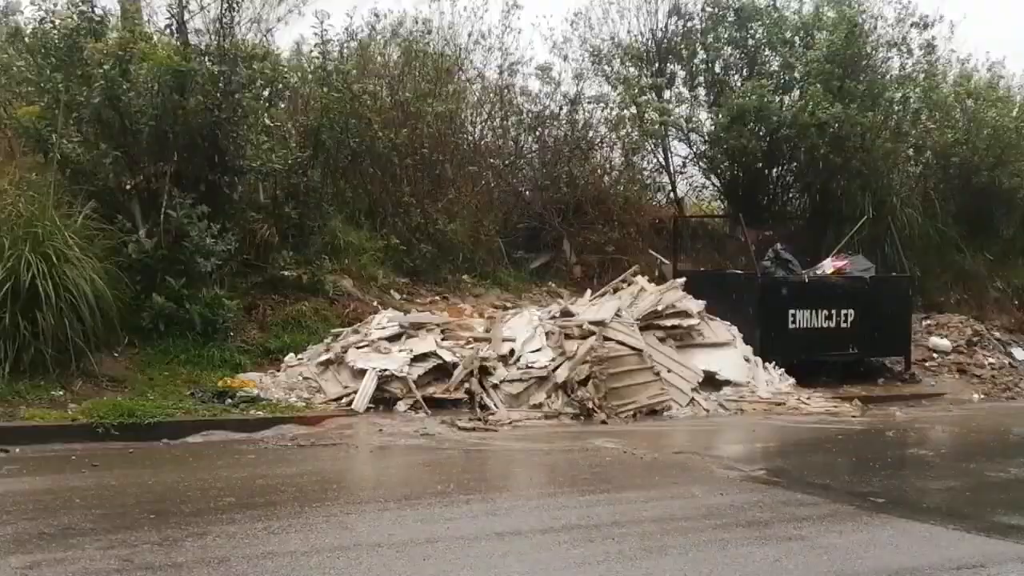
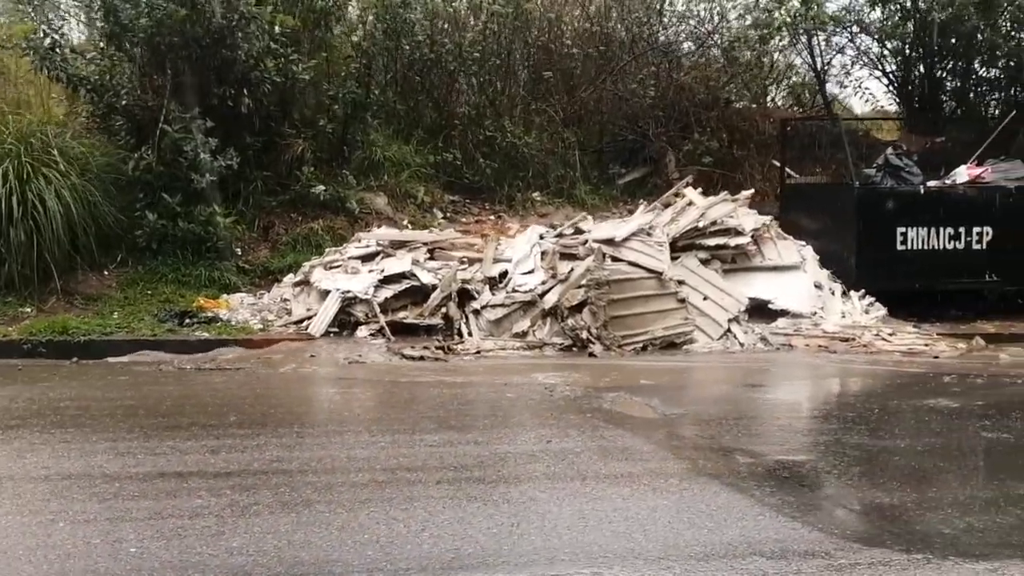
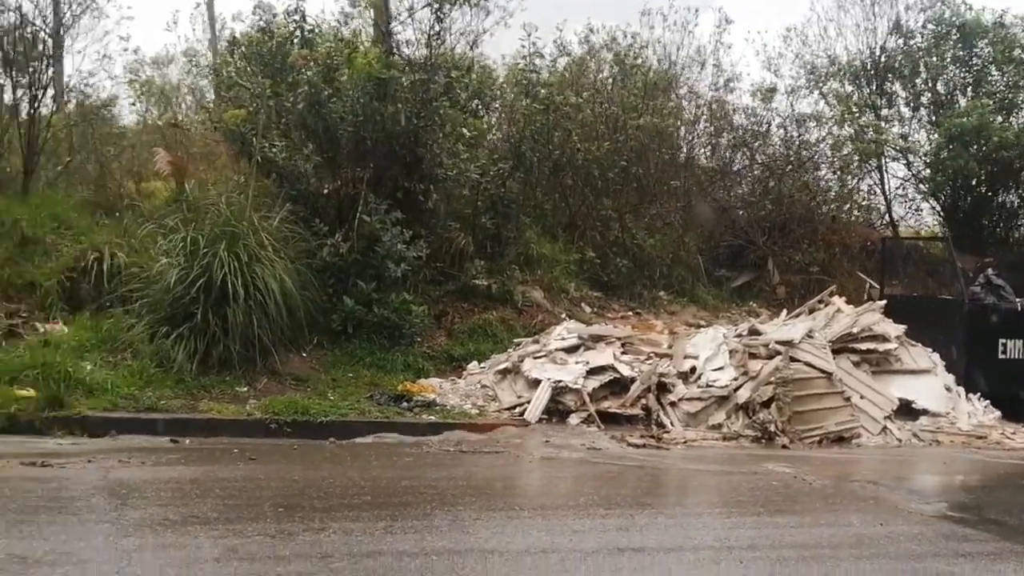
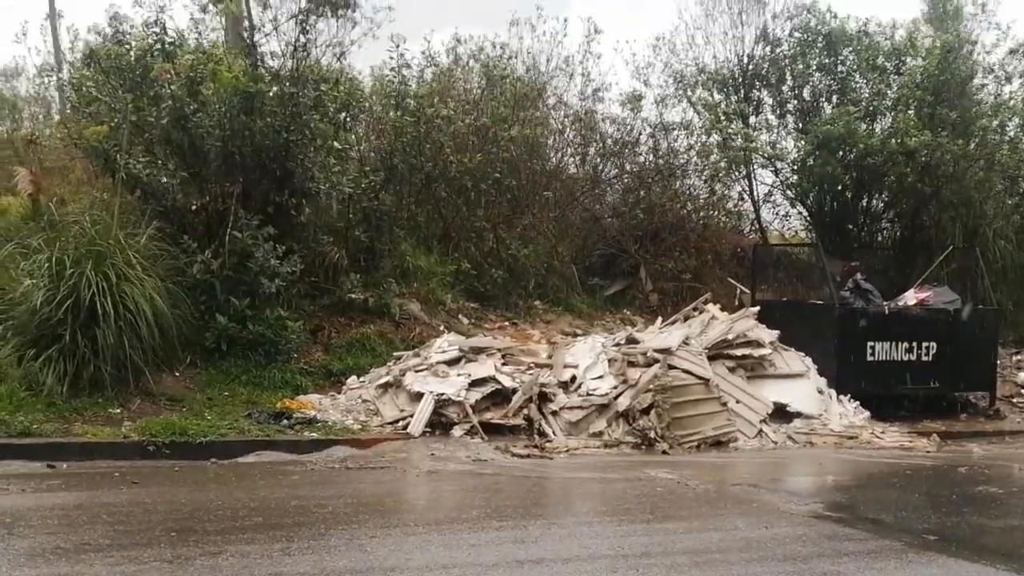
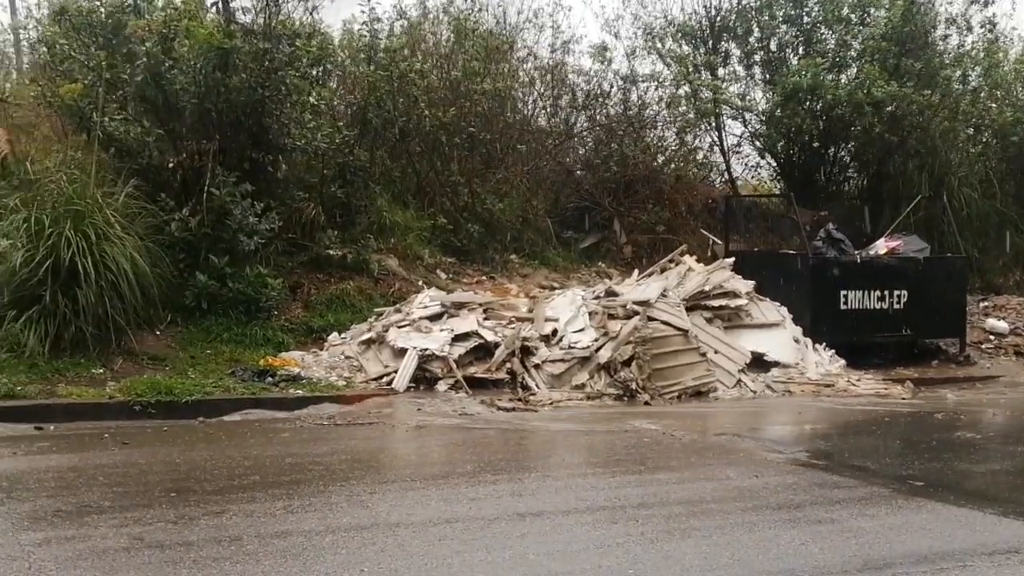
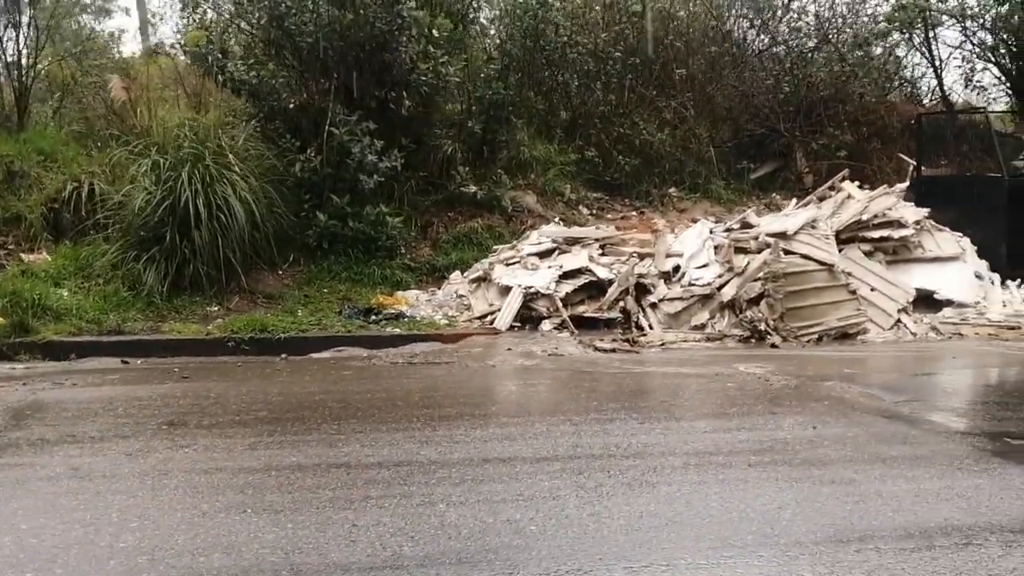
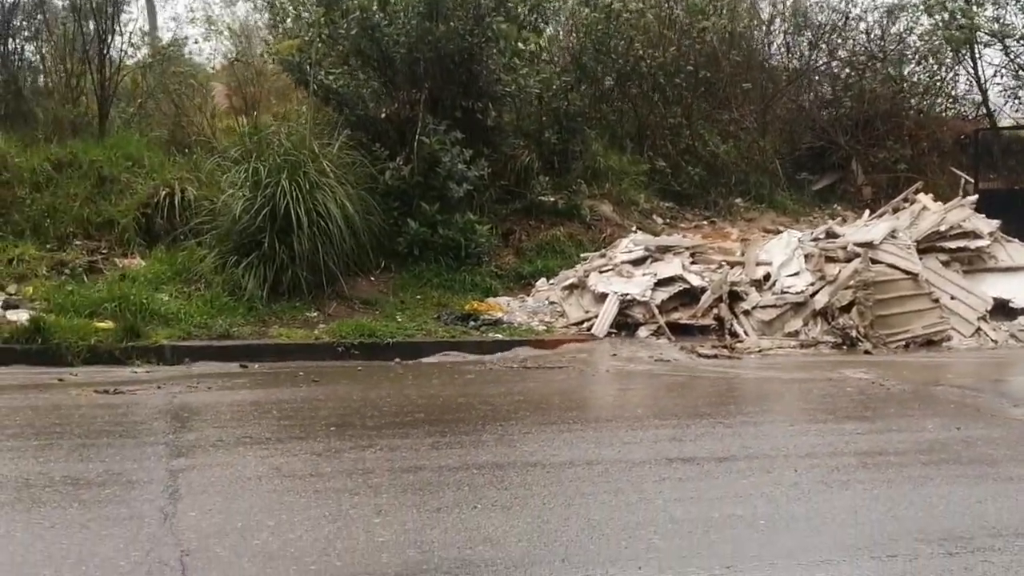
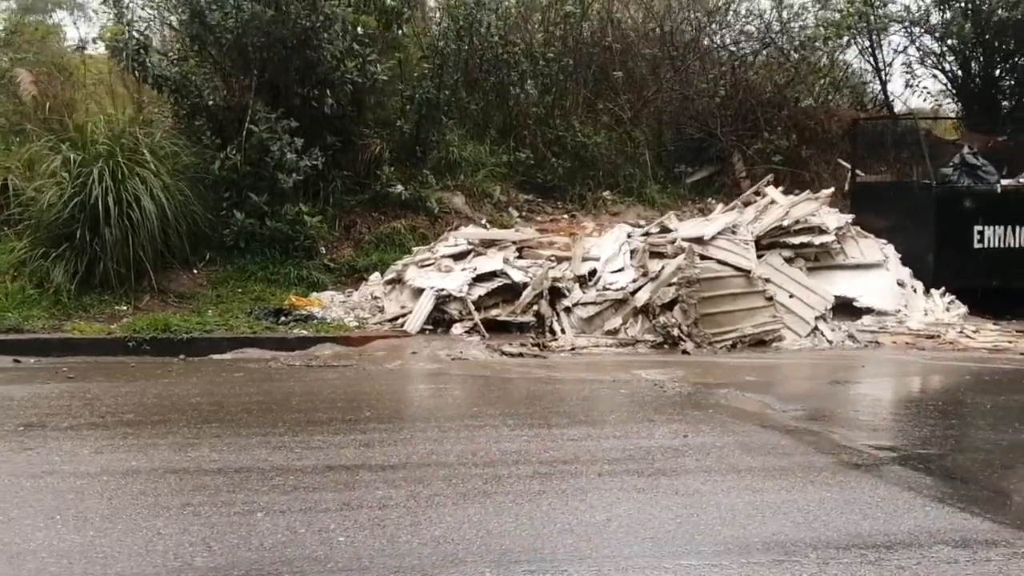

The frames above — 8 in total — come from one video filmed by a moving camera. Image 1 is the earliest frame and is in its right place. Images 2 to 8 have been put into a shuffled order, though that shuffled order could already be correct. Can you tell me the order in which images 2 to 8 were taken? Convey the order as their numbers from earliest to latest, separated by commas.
5, 4, 3, 7, 6, 8, 2
